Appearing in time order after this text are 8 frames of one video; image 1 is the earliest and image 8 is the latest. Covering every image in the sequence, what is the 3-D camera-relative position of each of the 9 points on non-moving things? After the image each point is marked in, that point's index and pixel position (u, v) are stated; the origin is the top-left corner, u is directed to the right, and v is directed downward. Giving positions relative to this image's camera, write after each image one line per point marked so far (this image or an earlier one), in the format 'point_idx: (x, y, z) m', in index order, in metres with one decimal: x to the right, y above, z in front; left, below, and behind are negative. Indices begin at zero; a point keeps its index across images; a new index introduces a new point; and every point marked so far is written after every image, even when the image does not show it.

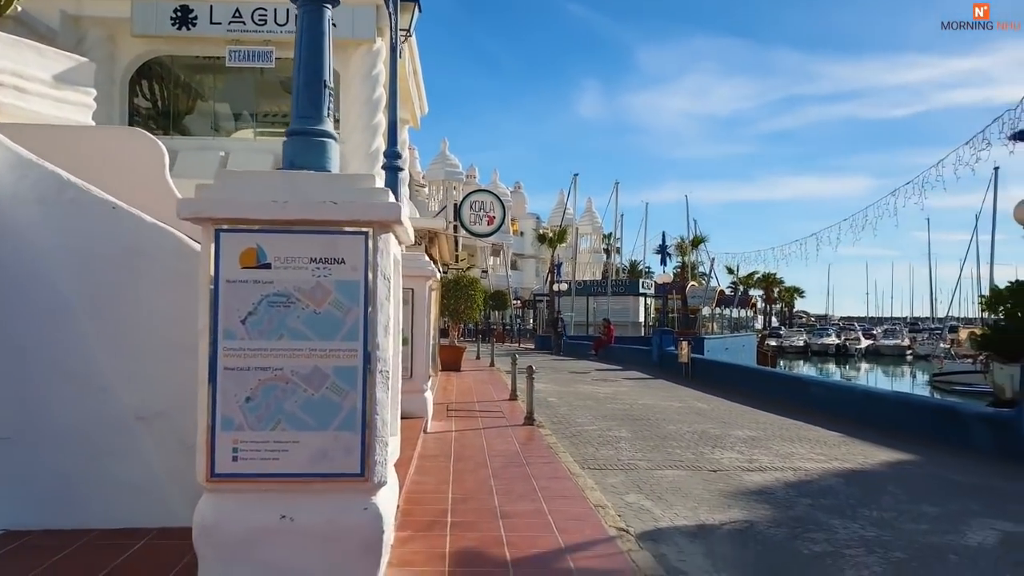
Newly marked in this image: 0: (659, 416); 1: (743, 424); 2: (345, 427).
0: (+2.6, -2.3, +13.6) m
1: (+3.9, -2.3, +12.6) m
2: (-1.1, -0.9, +4.7) m
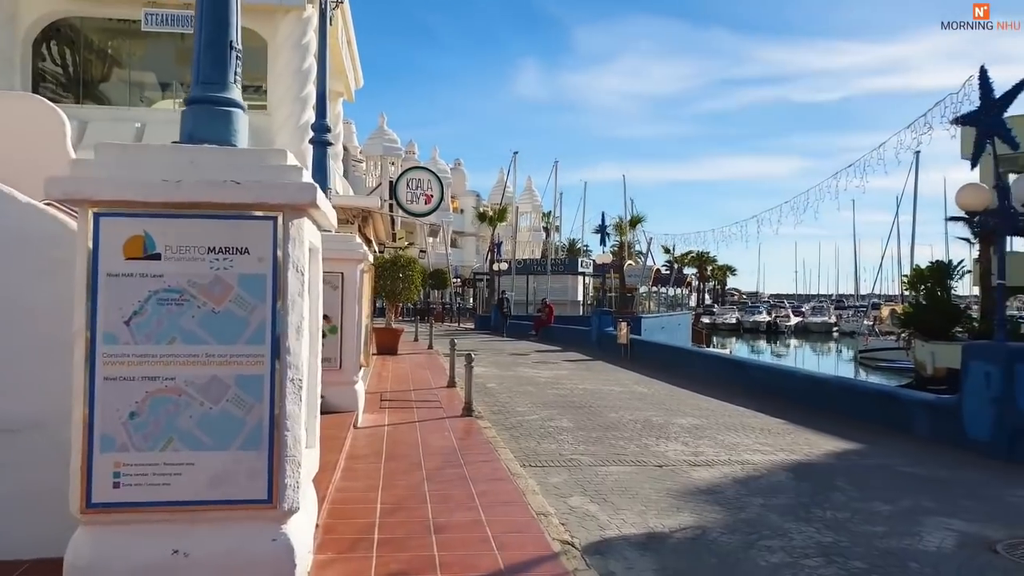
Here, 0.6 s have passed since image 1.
0: (+1.5, -2.0, +13.2) m
1: (+2.9, -2.0, +12.4) m
2: (-1.4, -0.9, +4.0) m
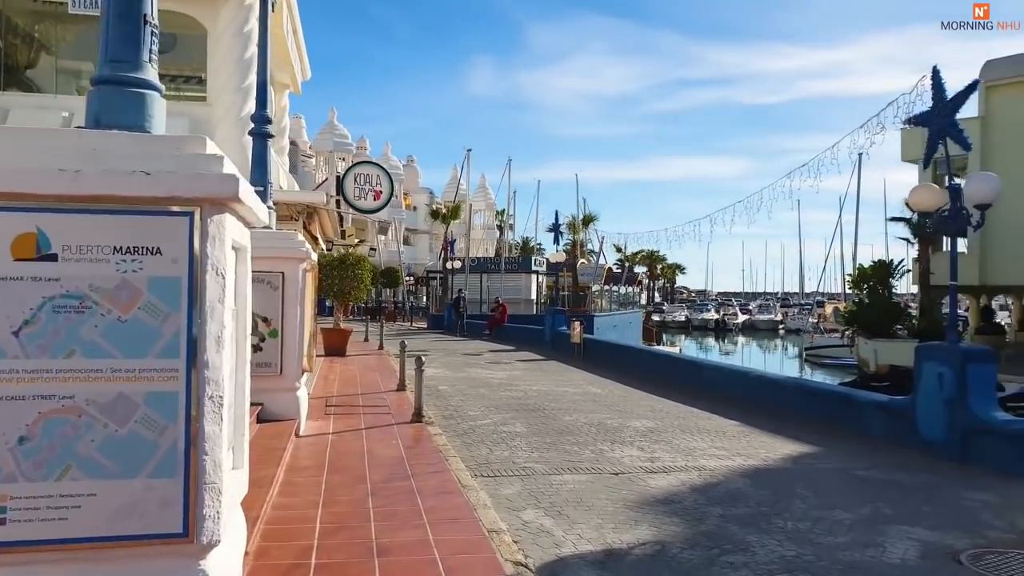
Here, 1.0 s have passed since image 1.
0: (+0.7, -2.0, +12.9) m
1: (+2.1, -2.0, +12.1) m
2: (-1.7, -0.9, +3.6) m
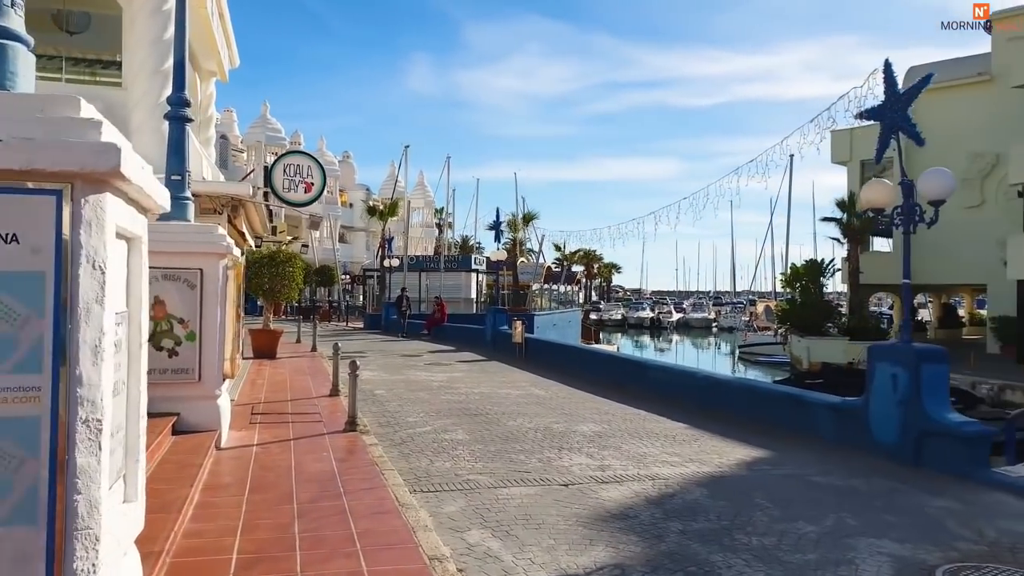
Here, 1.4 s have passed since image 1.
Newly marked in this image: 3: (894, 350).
0: (-0.3, -2.0, +12.4) m
1: (+1.2, -2.0, +11.7) m
2: (-1.9, -0.9, +2.8) m
3: (+4.4, -0.7, +8.5) m
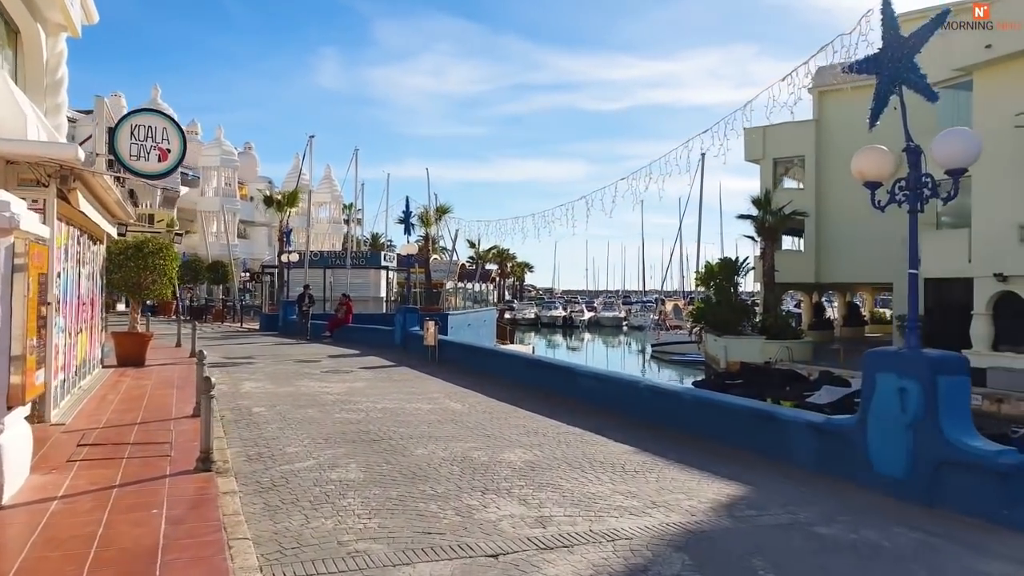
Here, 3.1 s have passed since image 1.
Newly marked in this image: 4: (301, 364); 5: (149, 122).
0: (-1.5, -1.9, +10.1) m
1: (0.0, -1.9, +9.6) m
2: (-2.0, -0.8, +0.4) m
3: (+3.6, -0.6, +6.8) m
4: (-5.4, -1.9, +19.0) m
5: (-5.0, +2.3, +10.2) m
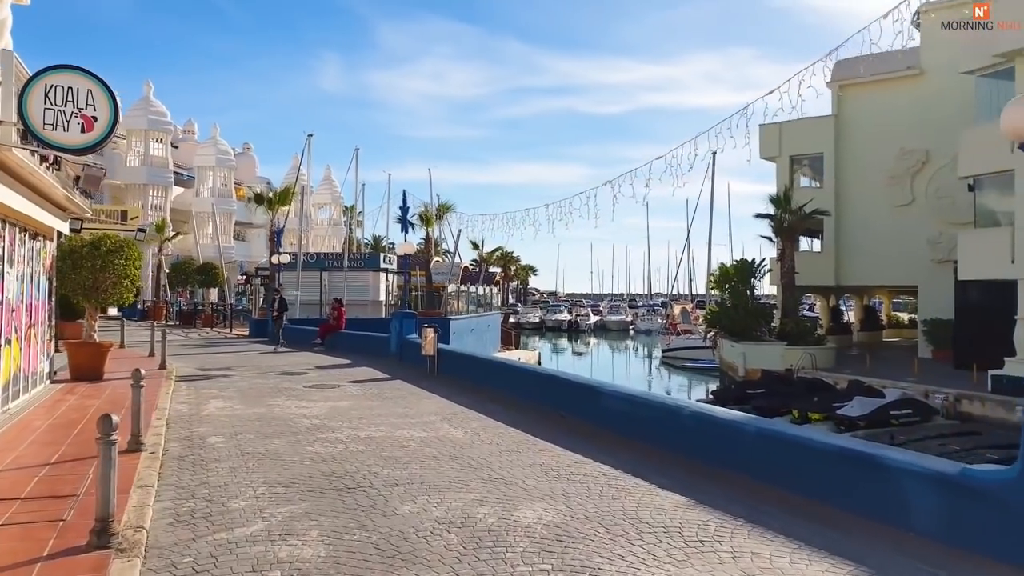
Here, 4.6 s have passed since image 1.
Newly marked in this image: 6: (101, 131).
0: (-1.4, -2.0, +8.0) m
1: (+0.2, -2.0, +7.5) m
2: (-1.9, -0.8, -1.7) m
3: (+3.7, -0.6, +4.7) m
4: (-5.2, -2.0, +16.9) m
5: (-4.8, +2.2, +8.1) m
6: (-4.6, +1.7, +8.2) m
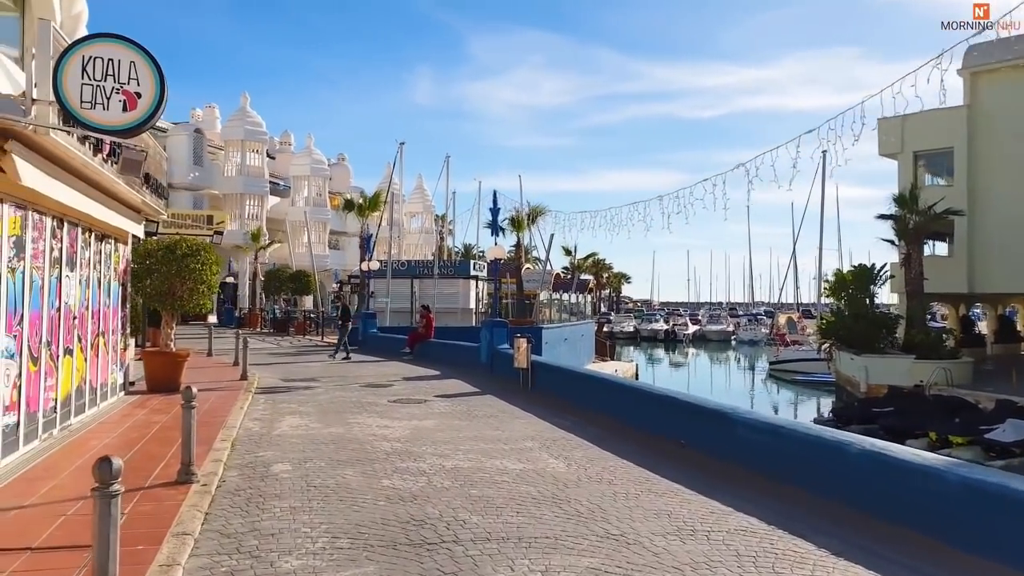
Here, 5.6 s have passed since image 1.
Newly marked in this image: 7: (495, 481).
0: (-0.3, -2.0, +6.4) m
1: (+1.1, -2.0, +5.7) m
2: (-2.0, -0.7, -3.1) m
3: (+4.3, -0.6, +2.5) m
4: (-3.1, -2.1, +15.7) m
5: (-3.8, +2.2, +7.0) m
6: (-3.5, +1.7, +7.0) m
7: (-0.2, -2.0, +7.9) m
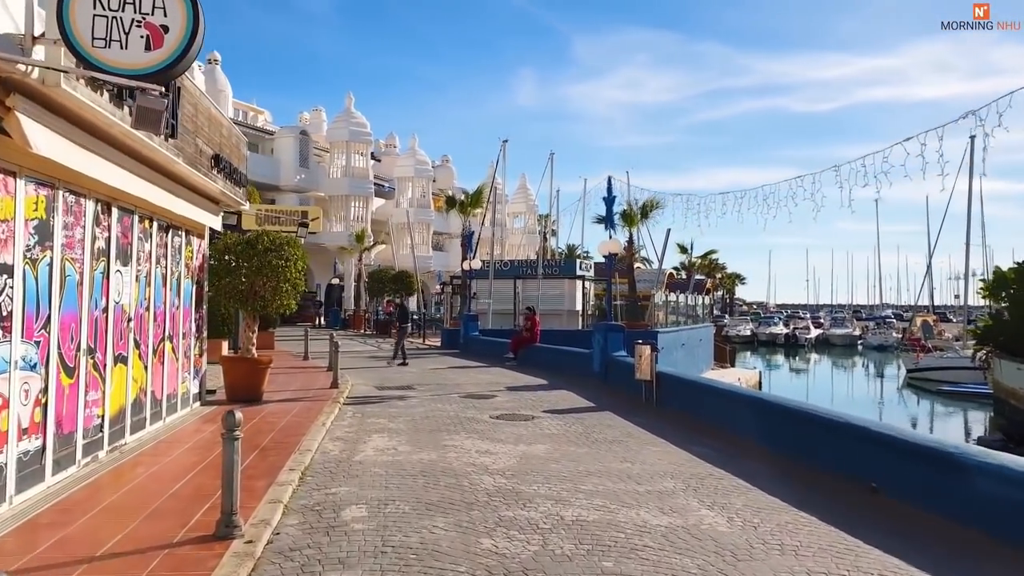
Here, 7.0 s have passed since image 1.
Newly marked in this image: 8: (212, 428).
0: (+0.6, -1.9, +4.2) m
1: (+1.9, -1.9, +3.4) m
2: (-2.4, -0.6, -4.9) m
3: (+4.6, -0.5, -0.2) m
4: (-0.8, -2.1, +13.8) m
5: (-2.7, +2.3, +5.3) m
6: (-2.5, +1.7, +5.3) m
7: (+1.0, -2.0, +5.7) m
8: (-4.0, -1.9, +10.1) m
